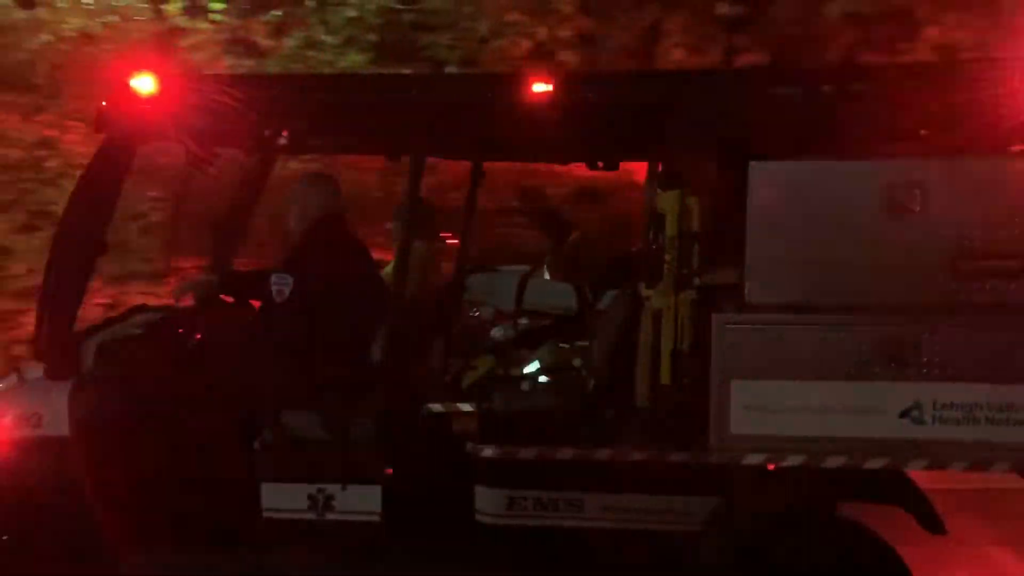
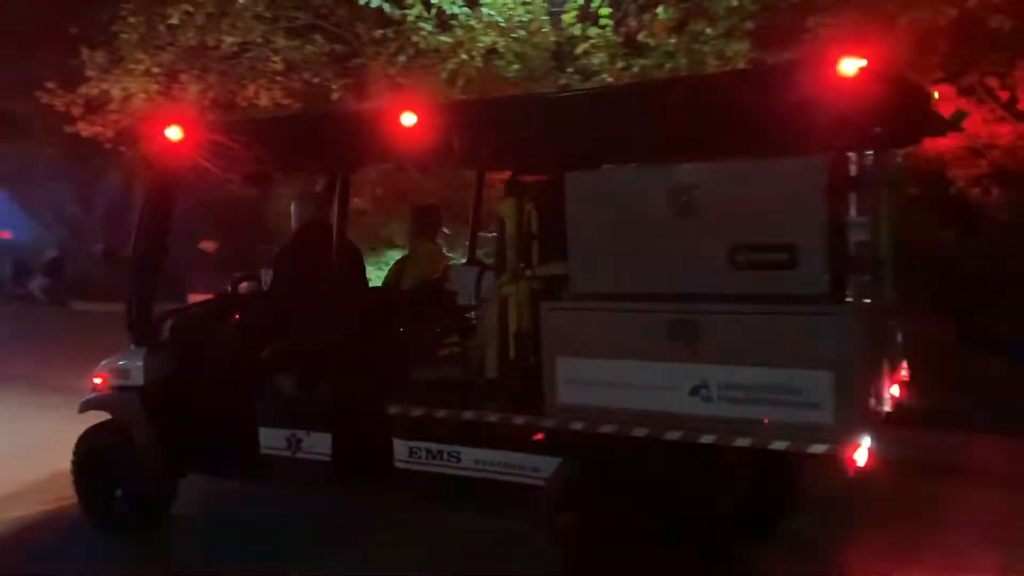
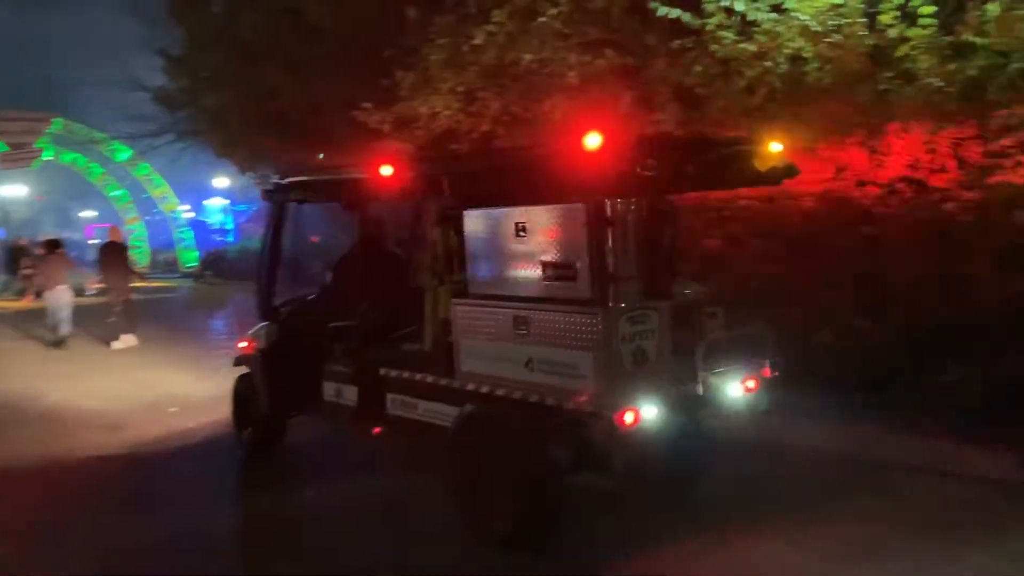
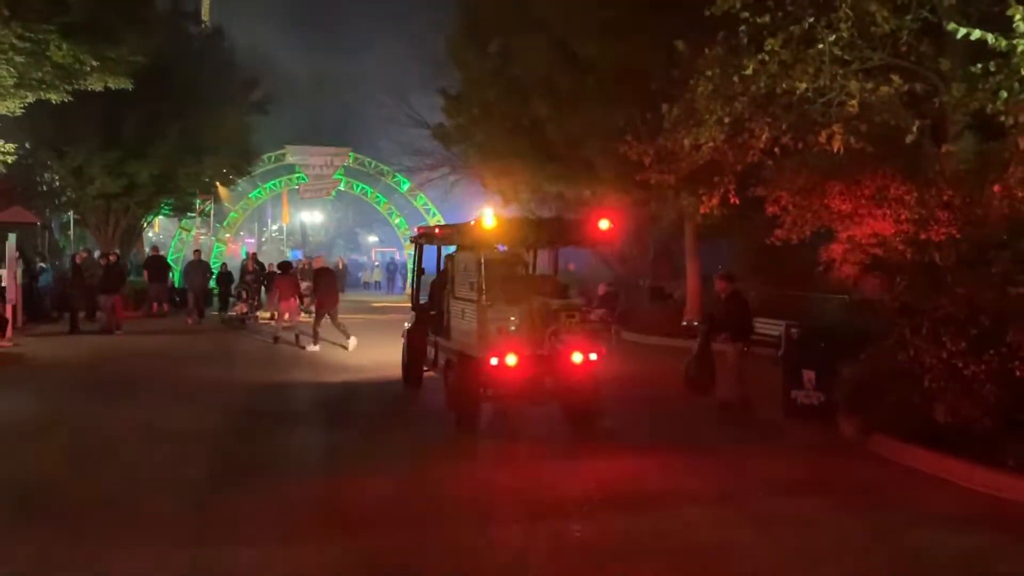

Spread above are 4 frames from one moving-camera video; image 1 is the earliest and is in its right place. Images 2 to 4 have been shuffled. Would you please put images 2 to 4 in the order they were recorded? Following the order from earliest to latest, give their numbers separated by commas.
2, 3, 4
